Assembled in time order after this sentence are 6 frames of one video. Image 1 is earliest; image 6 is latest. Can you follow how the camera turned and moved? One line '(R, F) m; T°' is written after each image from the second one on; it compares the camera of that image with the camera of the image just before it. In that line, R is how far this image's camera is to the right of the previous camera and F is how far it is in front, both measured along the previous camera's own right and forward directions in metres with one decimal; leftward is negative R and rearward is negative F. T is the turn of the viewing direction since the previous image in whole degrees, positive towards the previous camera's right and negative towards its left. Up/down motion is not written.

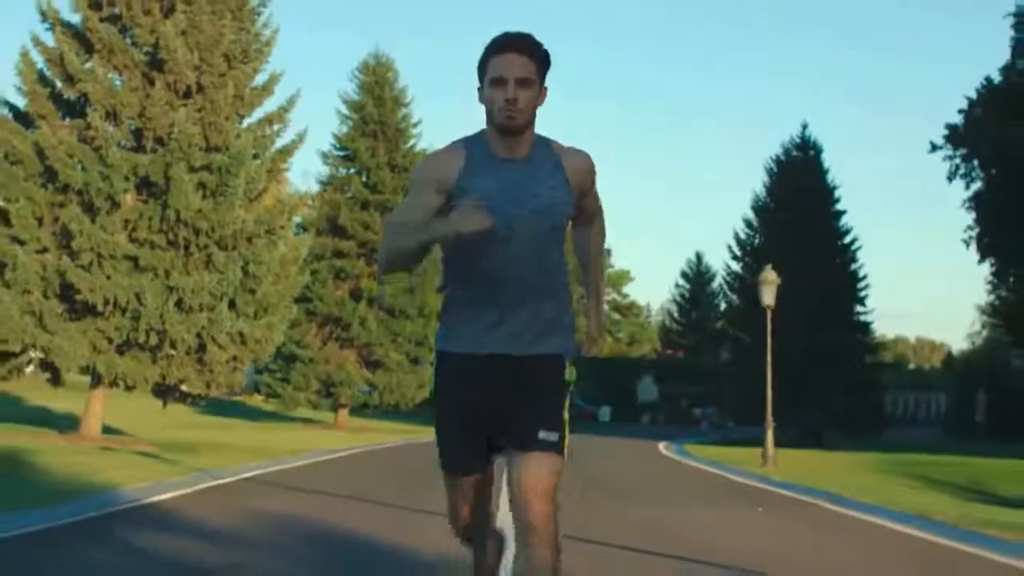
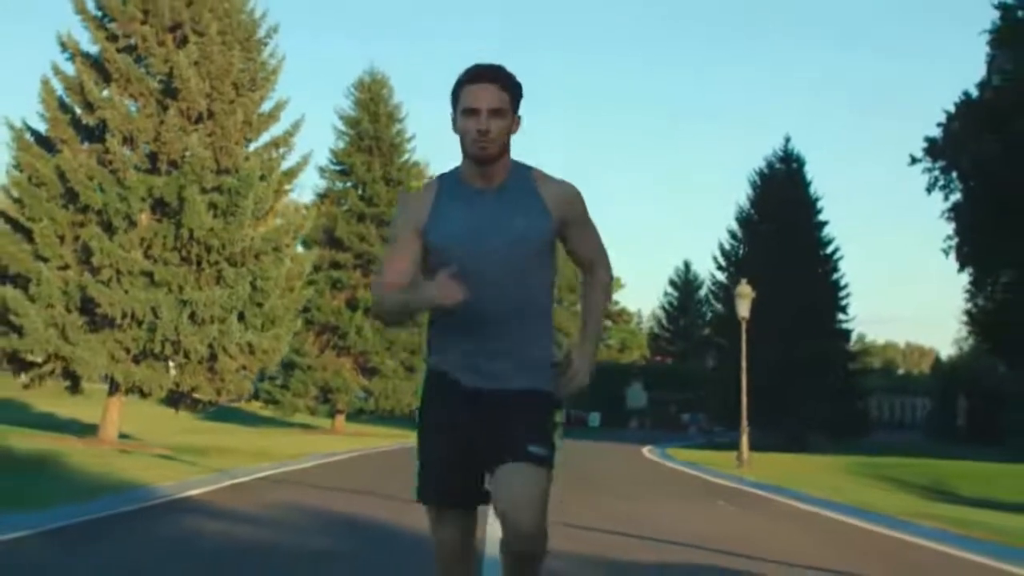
(0.0, -1.7) m; 0°
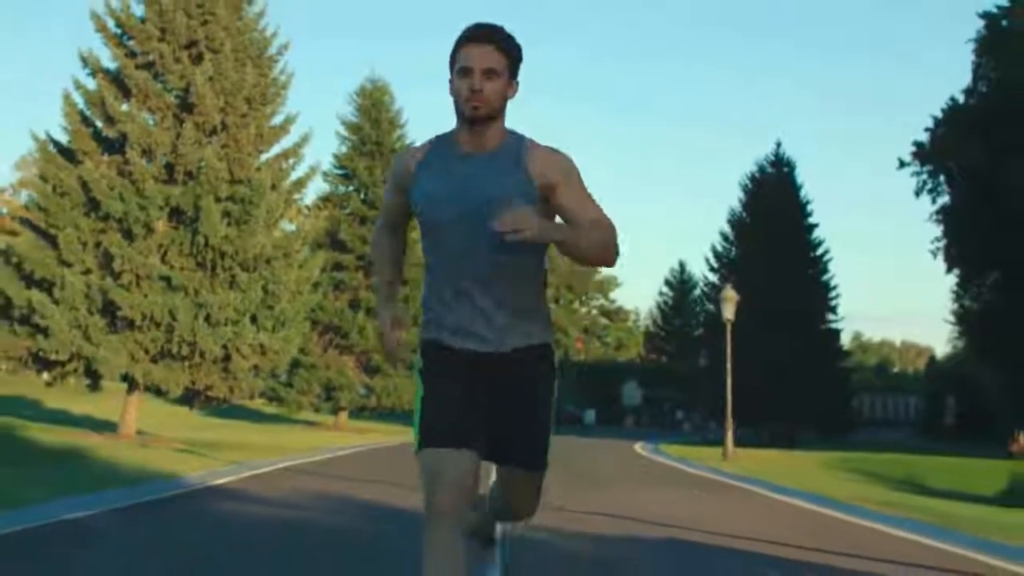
(0.0, -1.5) m; 0°
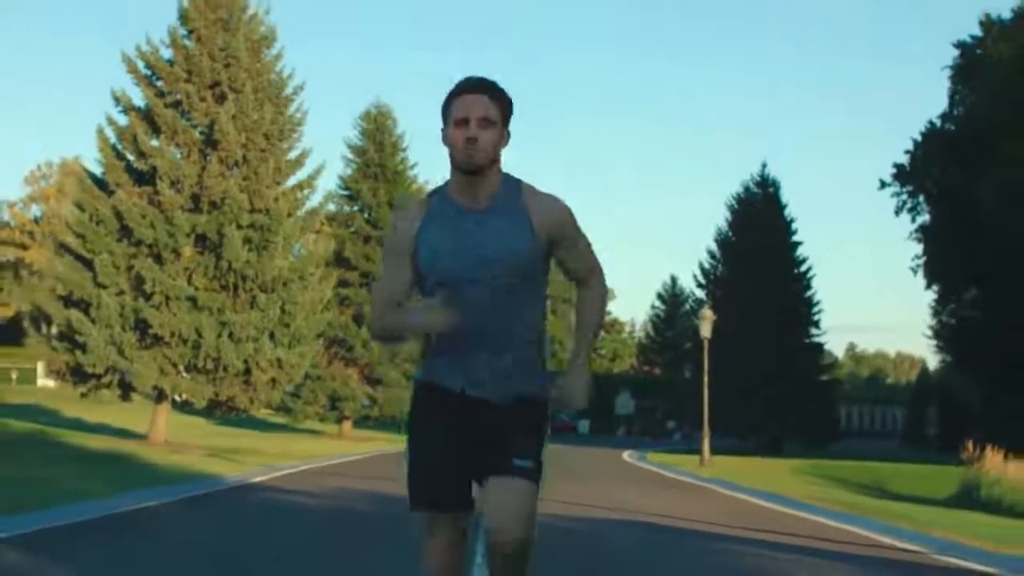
(0.0, -2.7) m; 0°
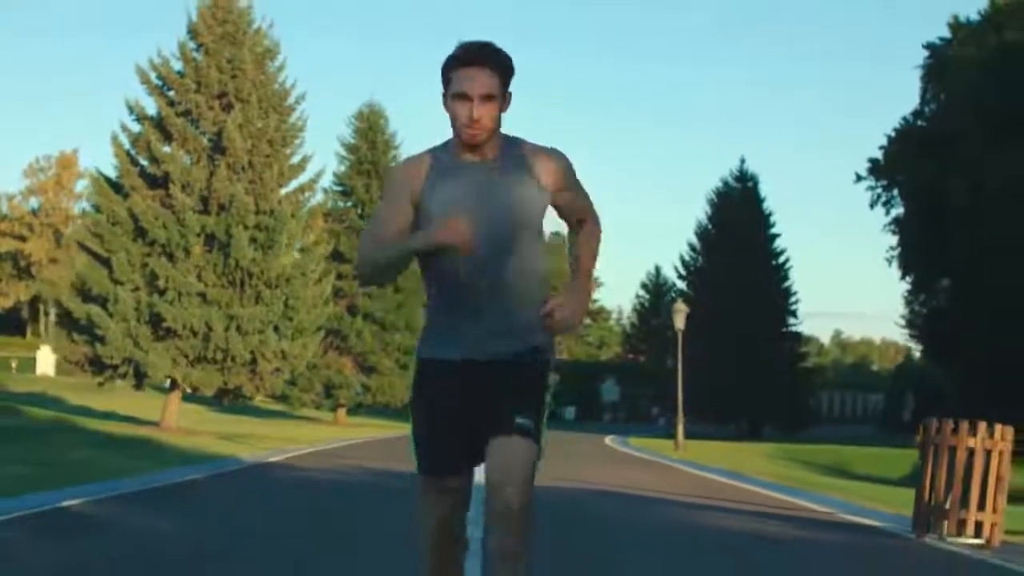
(0.0, -2.4) m; 0°
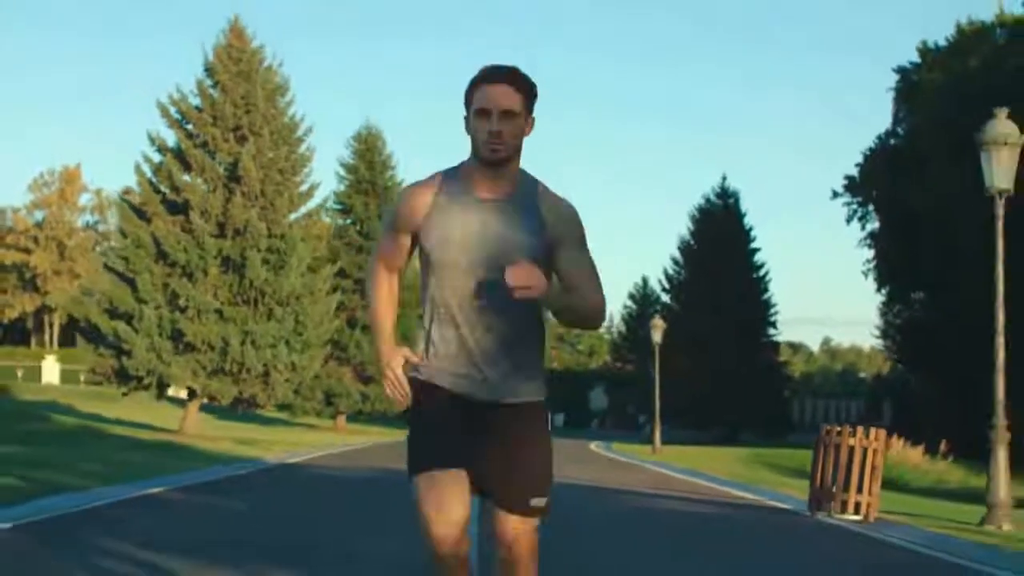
(0.0, -3.0) m; 0°
